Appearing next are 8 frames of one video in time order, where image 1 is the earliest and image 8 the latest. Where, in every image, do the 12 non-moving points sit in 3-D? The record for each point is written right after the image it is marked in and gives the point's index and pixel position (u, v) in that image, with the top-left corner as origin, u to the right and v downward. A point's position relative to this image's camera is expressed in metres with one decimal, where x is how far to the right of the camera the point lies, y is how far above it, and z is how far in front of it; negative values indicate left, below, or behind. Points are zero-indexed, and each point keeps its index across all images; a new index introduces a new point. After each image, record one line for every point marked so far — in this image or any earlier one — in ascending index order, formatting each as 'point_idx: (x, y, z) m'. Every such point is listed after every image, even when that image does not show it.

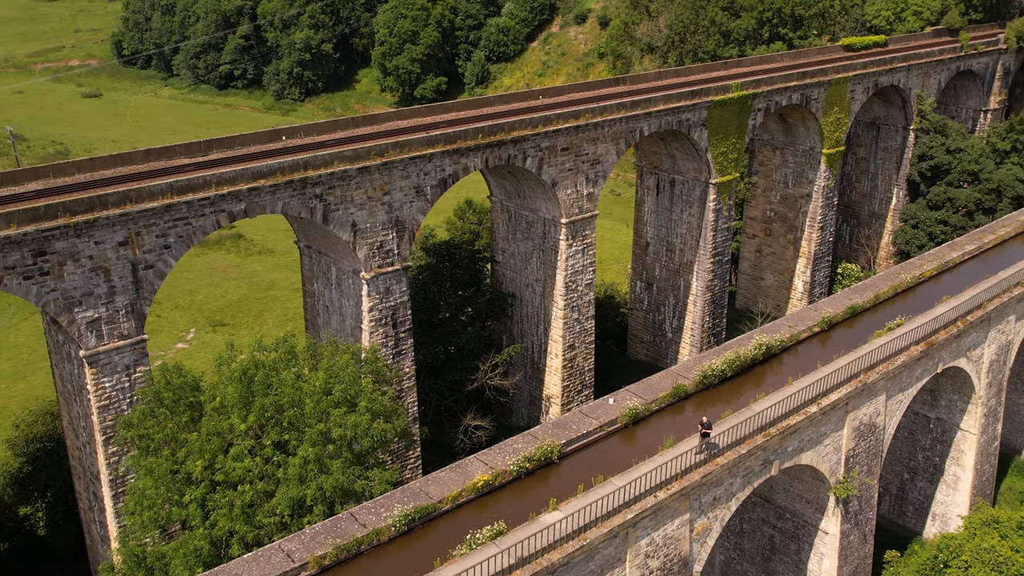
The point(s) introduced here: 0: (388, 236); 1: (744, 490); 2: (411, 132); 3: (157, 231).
0: (-2.4, +1.0, +14.7) m
1: (+3.3, -2.9, +11.0) m
2: (-2.0, +3.1, +15.4) m
3: (-5.8, +0.9, +12.5) m
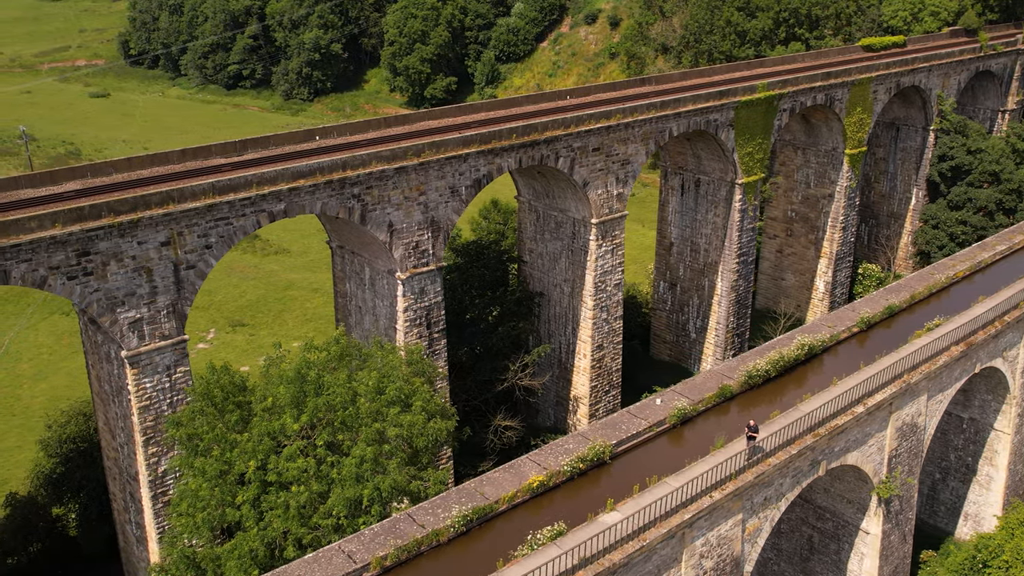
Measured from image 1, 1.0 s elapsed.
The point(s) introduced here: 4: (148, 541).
0: (-1.7, +1.0, +14.7) m
1: (+4.0, -2.9, +11.0) m
2: (-1.3, +3.1, +15.4) m
3: (-5.1, +0.9, +12.5) m
4: (-6.4, -4.4, +13.5) m
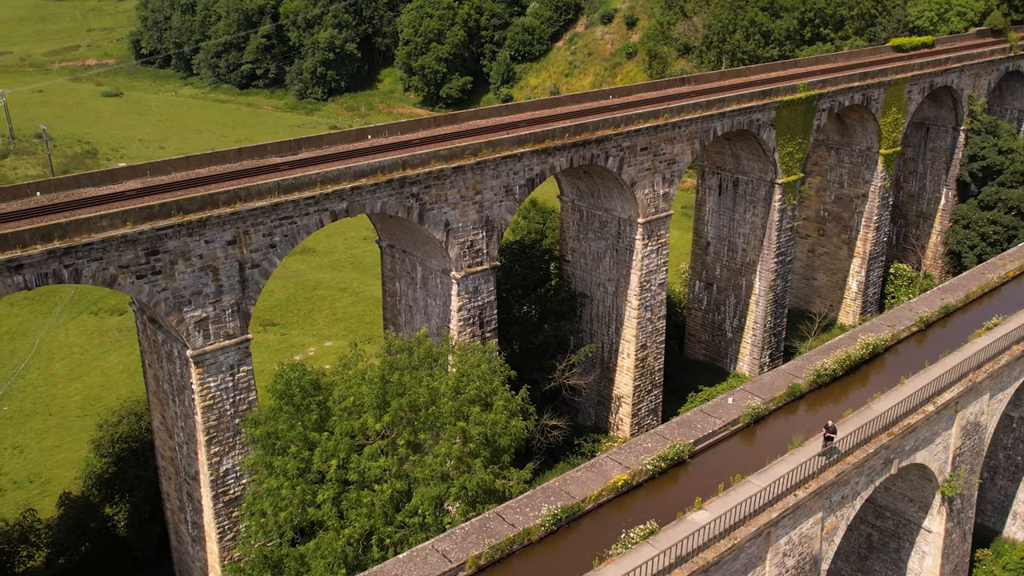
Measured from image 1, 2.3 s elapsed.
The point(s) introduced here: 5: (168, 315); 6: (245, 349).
0: (-0.7, +1.0, +14.7) m
1: (+5.1, -2.9, +11.0) m
2: (-0.3, +3.1, +15.3) m
3: (-4.0, +0.9, +12.4) m
4: (-5.4, -4.4, +13.5) m
5: (-5.3, -0.4, +11.9) m
6: (-4.4, -1.0, +12.7) m
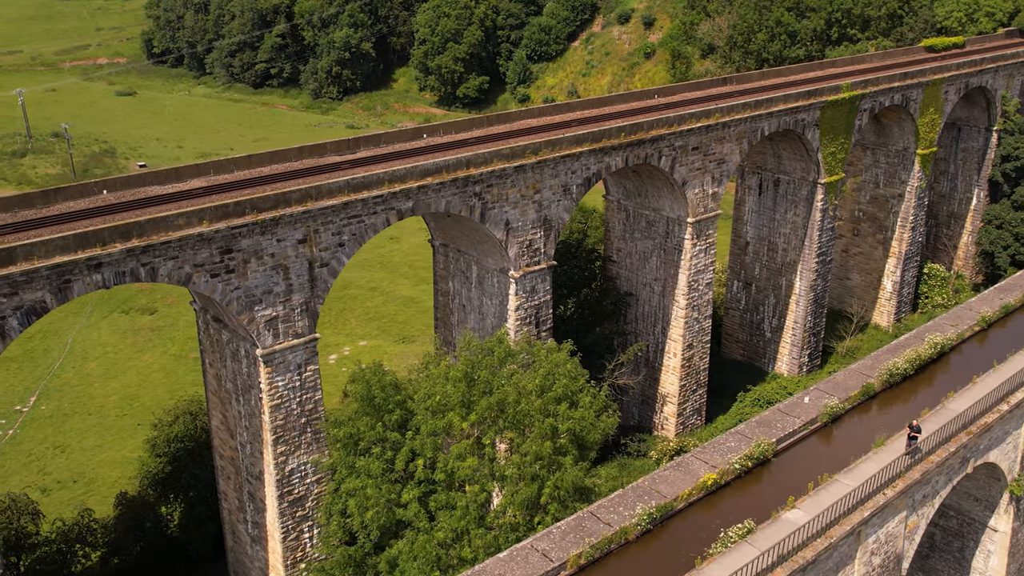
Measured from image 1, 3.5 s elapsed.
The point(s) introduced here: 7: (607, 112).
0: (+0.5, +1.0, +14.7) m
1: (+6.2, -2.9, +11.0) m
2: (+0.8, +3.1, +15.3) m
3: (-2.9, +1.0, +12.4) m
4: (-4.3, -4.4, +13.4) m
5: (-4.2, -0.4, +11.8) m
6: (-3.3, -1.0, +12.7) m
7: (+2.1, +3.9, +17.0) m
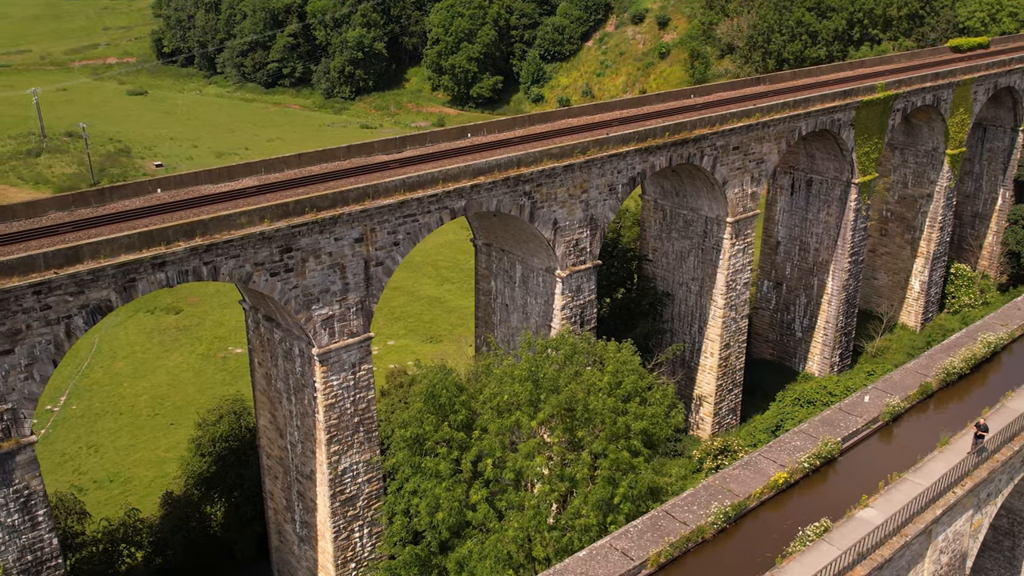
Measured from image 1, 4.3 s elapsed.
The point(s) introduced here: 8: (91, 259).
0: (+1.3, +1.0, +14.7) m
1: (+7.1, -2.8, +11.0) m
2: (+1.7, +3.1, +15.3) m
3: (-2.0, +1.0, +12.4) m
4: (-3.4, -4.4, +13.4) m
5: (-3.3, -0.4, +11.8) m
6: (-2.4, -1.0, +12.7) m
7: (+3.0, +3.9, +17.0) m
8: (-5.6, +0.4, +10.2) m
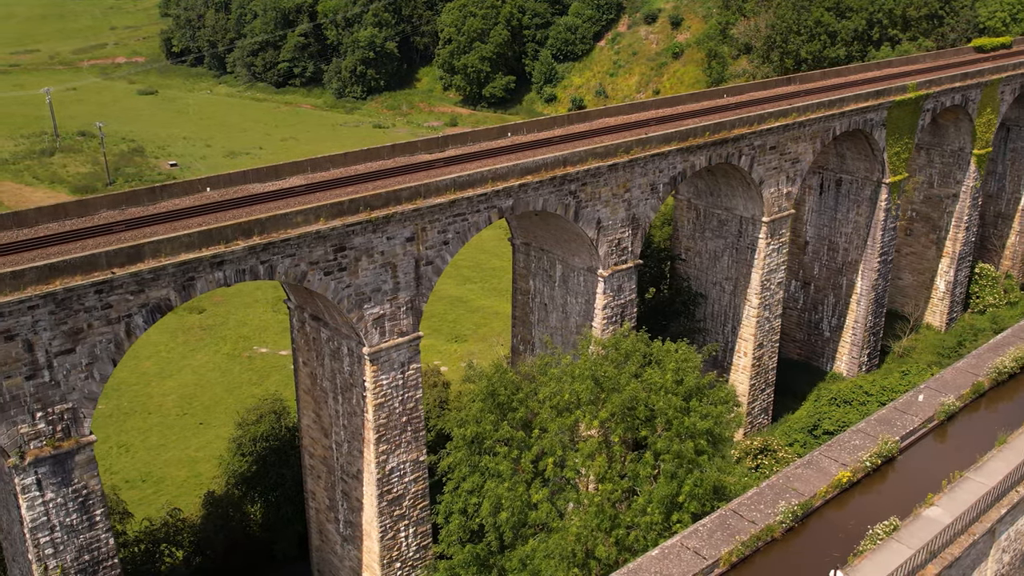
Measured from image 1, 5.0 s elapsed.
0: (+2.1, +1.0, +14.7) m
1: (+7.9, -2.8, +11.0) m
2: (+2.5, +3.1, +15.3) m
3: (-1.2, +1.0, +12.4) m
4: (-2.6, -4.4, +13.4) m
5: (-2.5, -0.4, +11.8) m
6: (-1.6, -1.0, +12.7) m
7: (+3.8, +3.9, +17.0) m
8: (-4.8, +0.4, +10.2) m
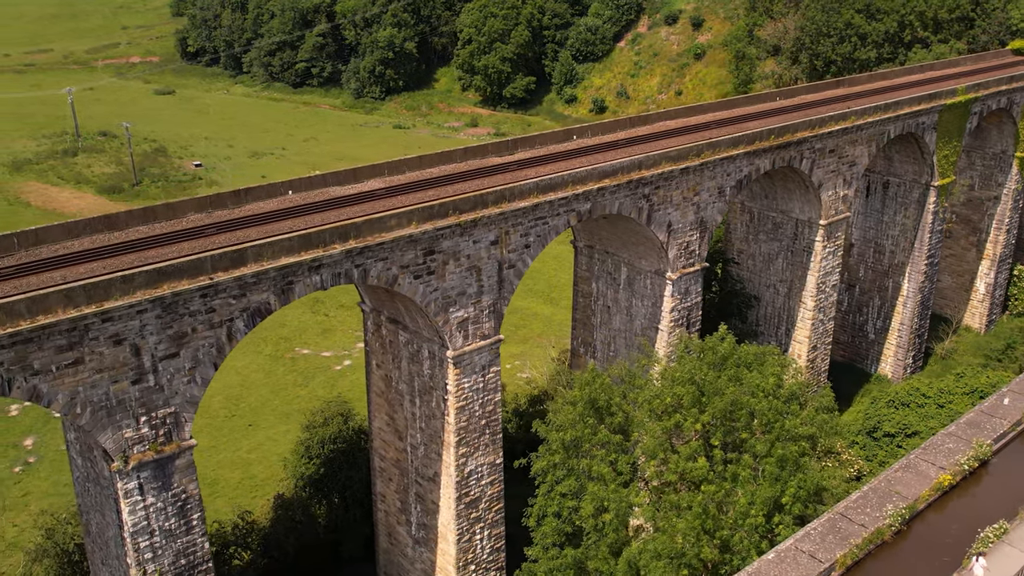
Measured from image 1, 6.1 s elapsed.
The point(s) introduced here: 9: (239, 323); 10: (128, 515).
0: (+3.5, +1.0, +14.7) m
1: (+9.2, -2.9, +11.1) m
2: (+3.8, +3.1, +15.4) m
3: (+0.1, +0.9, +12.4) m
4: (-1.3, -4.4, +13.4) m
5: (-1.2, -0.4, +11.8) m
6: (-0.3, -1.0, +12.7) m
7: (+5.1, +3.8, +17.0) m
8: (-3.4, +0.3, +10.2) m
9: (-3.7, -0.5, +10.3) m
10: (-5.0, -3.0, +10.0) m
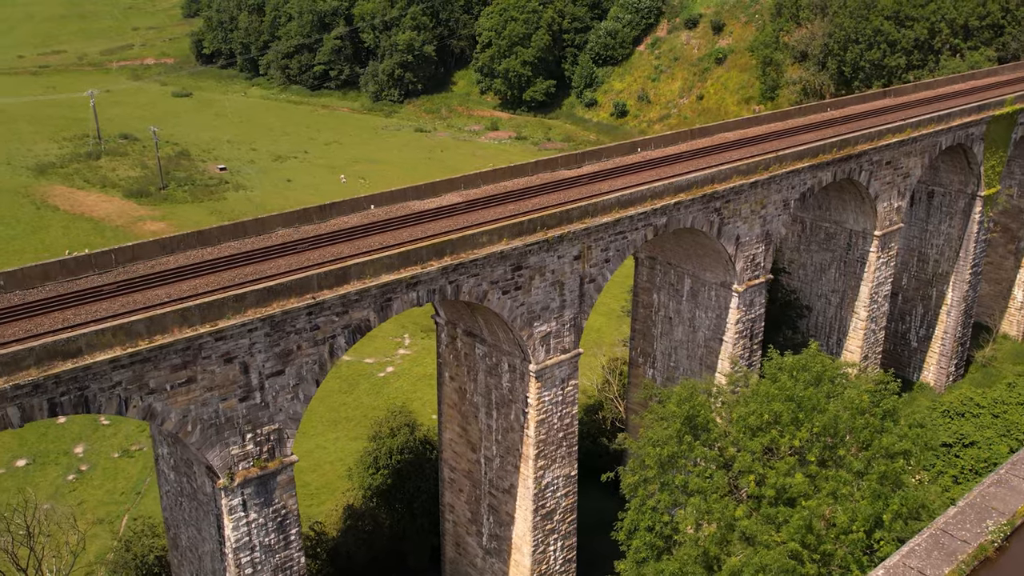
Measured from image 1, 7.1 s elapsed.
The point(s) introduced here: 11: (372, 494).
0: (+4.8, +0.7, +14.8) m
1: (+10.6, -3.1, +11.3) m
2: (+5.1, +2.8, +15.5) m
3: (+1.5, +0.7, +12.5) m
4: (0.0, -4.7, +13.6) m
5: (+0.2, -0.7, +12.0) m
6: (+1.0, -1.2, +12.8) m
7: (+6.4, +3.6, +17.2) m
8: (-2.1, +0.1, +10.3) m
9: (-2.3, -0.7, +10.4) m
10: (-3.7, -3.2, +10.1) m
11: (-2.8, -4.1, +15.3) m
